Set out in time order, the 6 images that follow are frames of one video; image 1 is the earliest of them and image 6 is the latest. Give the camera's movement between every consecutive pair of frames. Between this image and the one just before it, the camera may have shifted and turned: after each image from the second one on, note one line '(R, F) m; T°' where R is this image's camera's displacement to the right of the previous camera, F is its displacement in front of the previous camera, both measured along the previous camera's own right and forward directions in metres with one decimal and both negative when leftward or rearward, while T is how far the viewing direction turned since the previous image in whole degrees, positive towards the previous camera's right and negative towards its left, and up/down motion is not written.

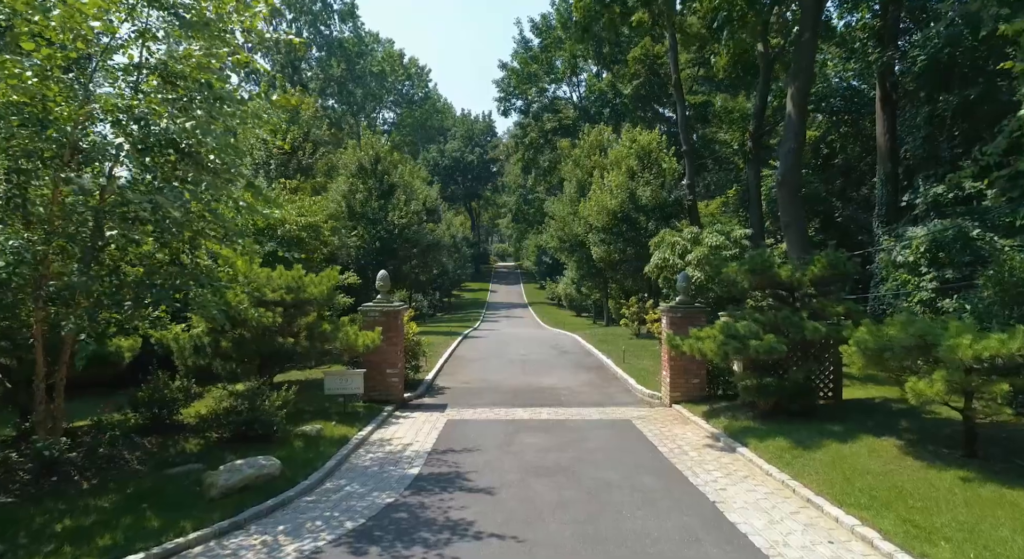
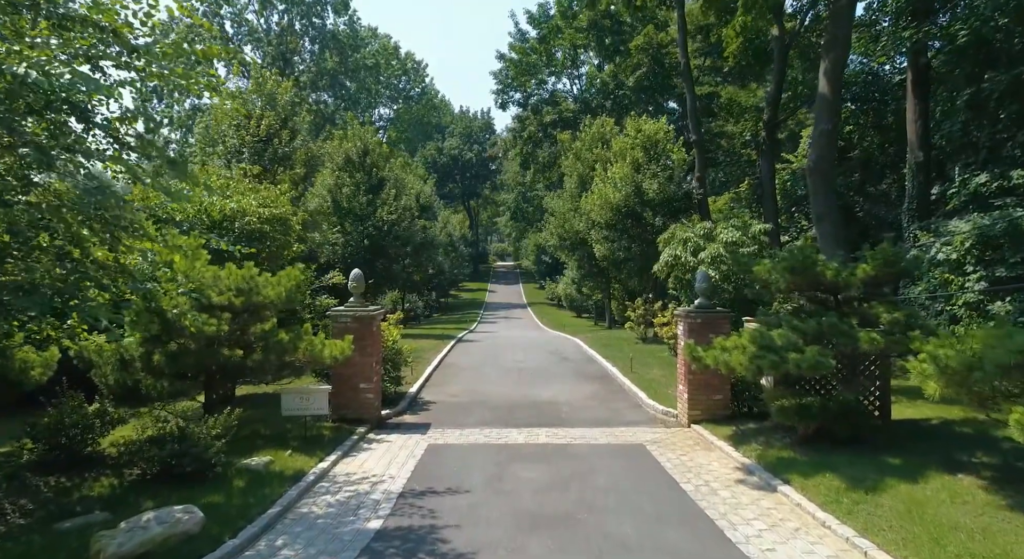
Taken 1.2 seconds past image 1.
(+0.1, +1.7) m; 0°
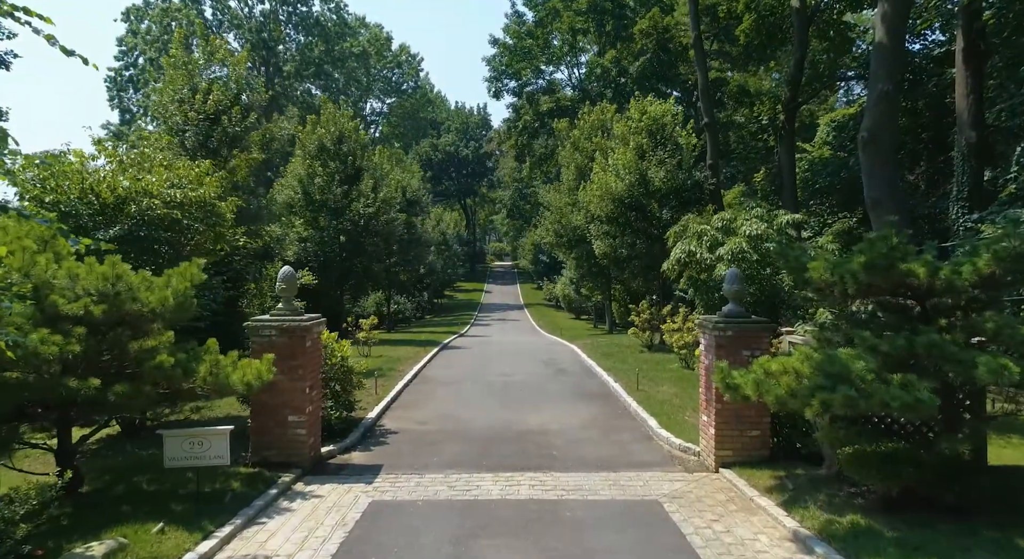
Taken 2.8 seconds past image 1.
(+0.3, +2.6) m; 0°
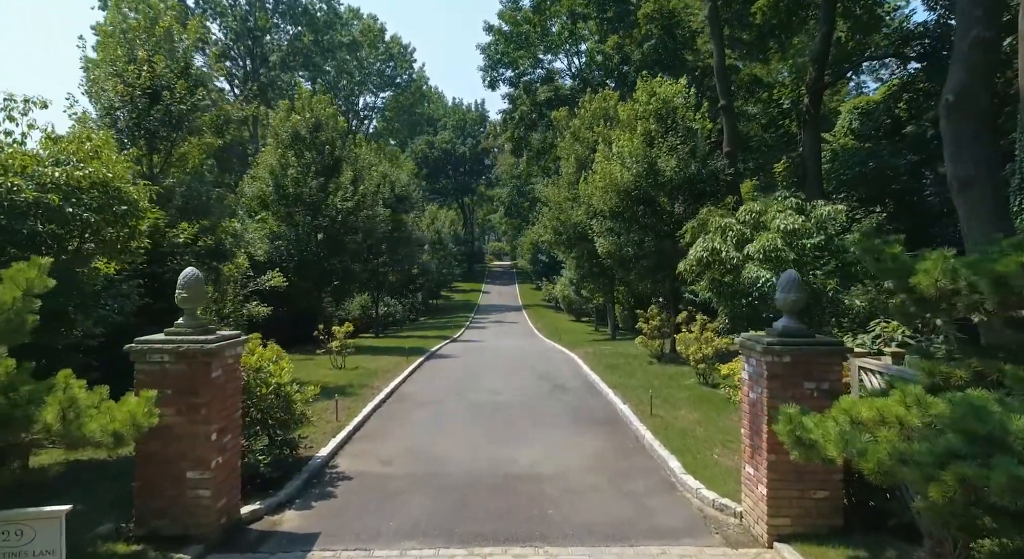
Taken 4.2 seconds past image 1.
(+0.2, +2.2) m; 0°
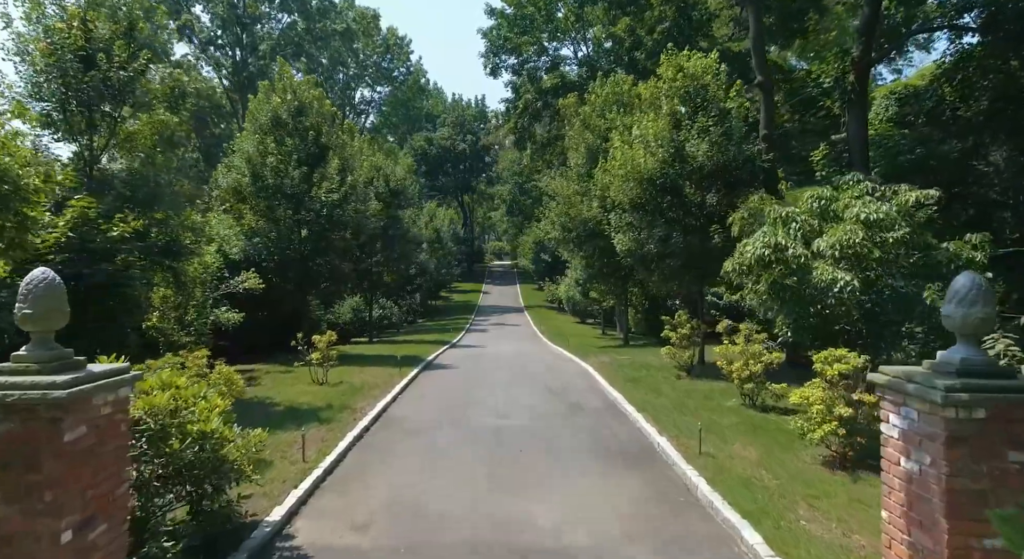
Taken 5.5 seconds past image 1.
(-0.2, +2.3) m; 0°
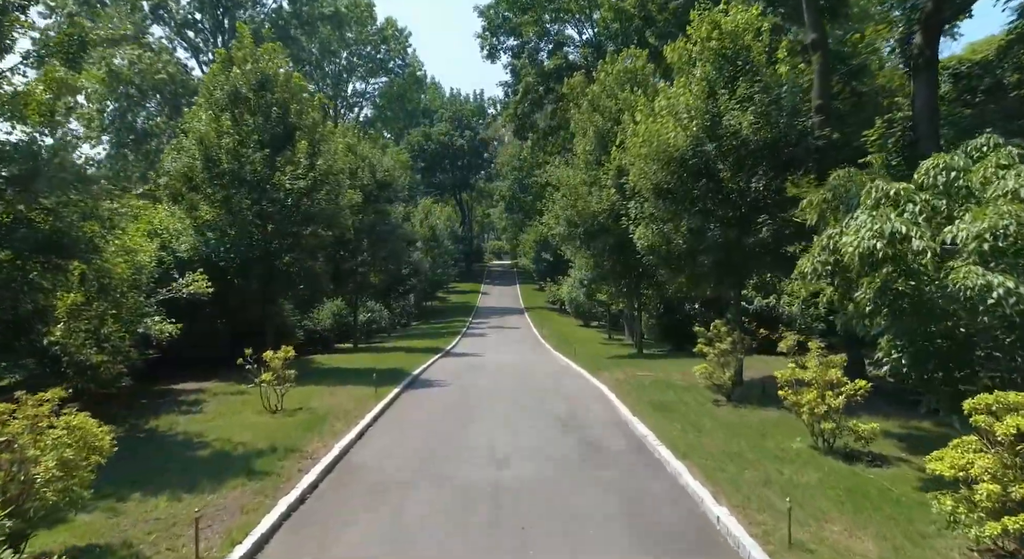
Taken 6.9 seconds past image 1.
(0.0, +2.9) m; 0°
